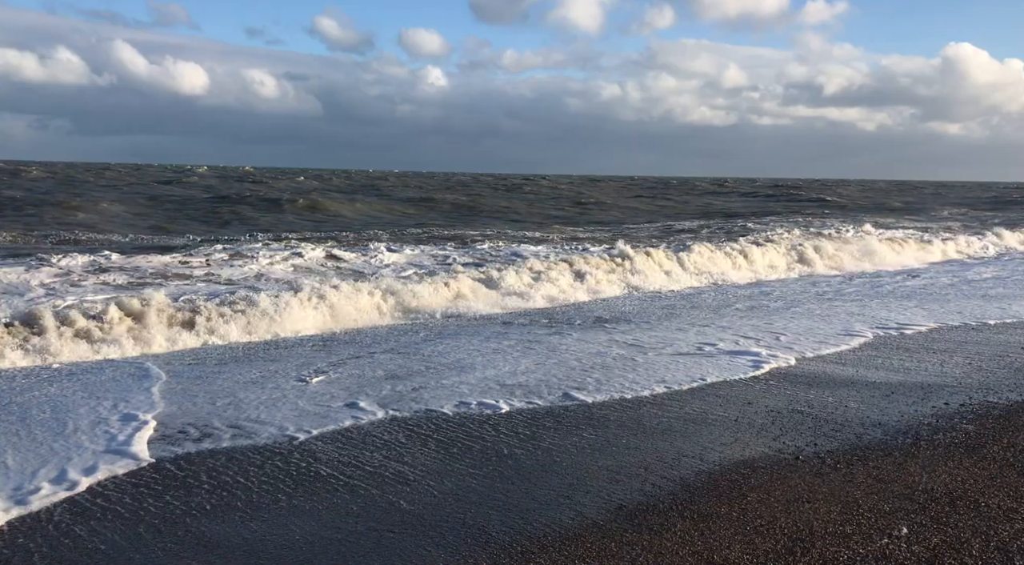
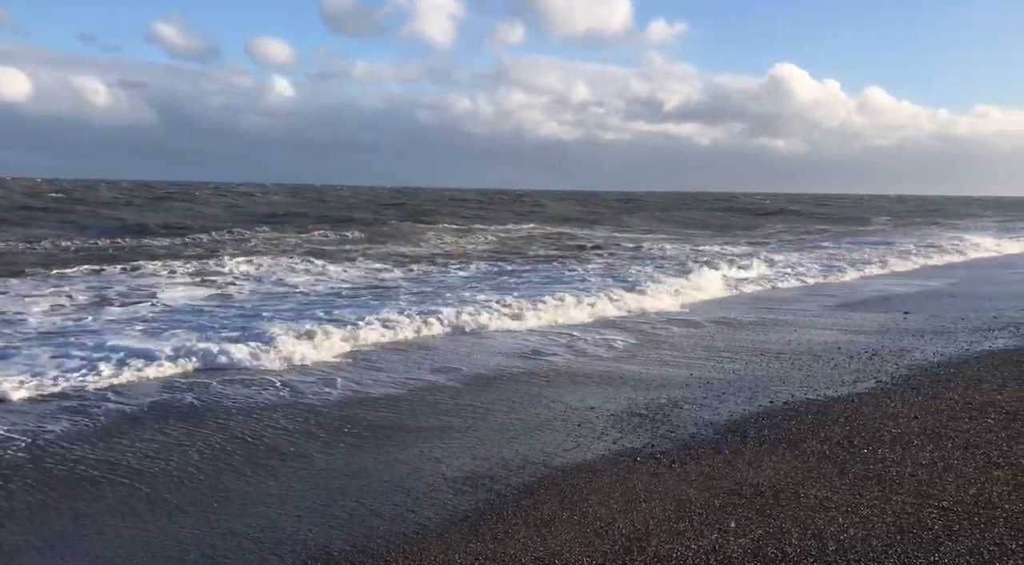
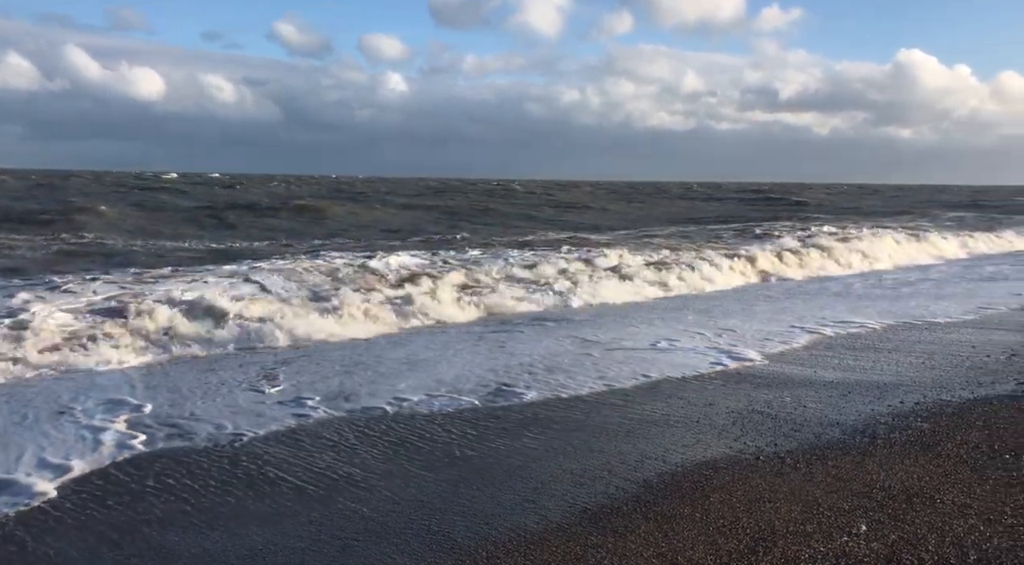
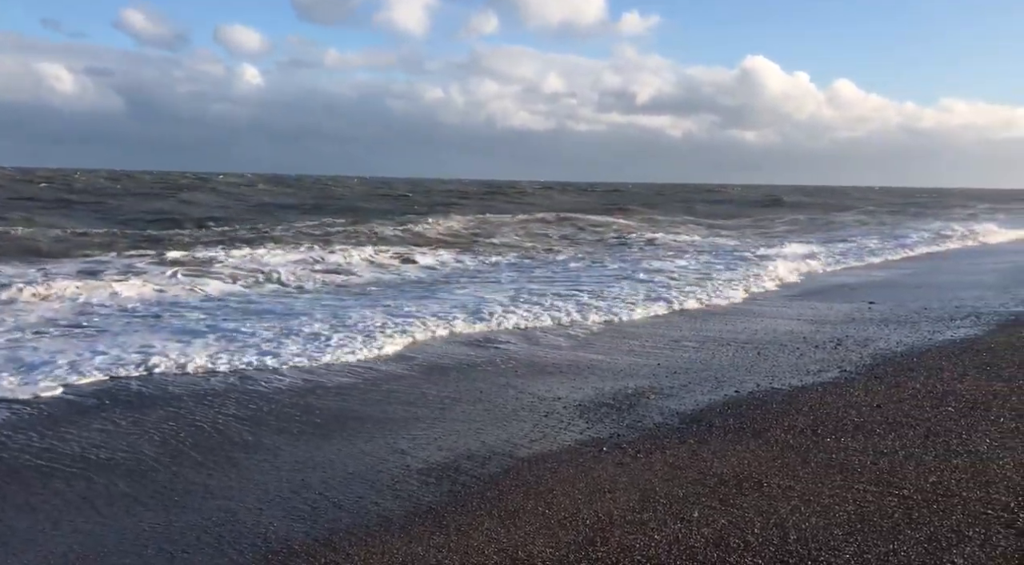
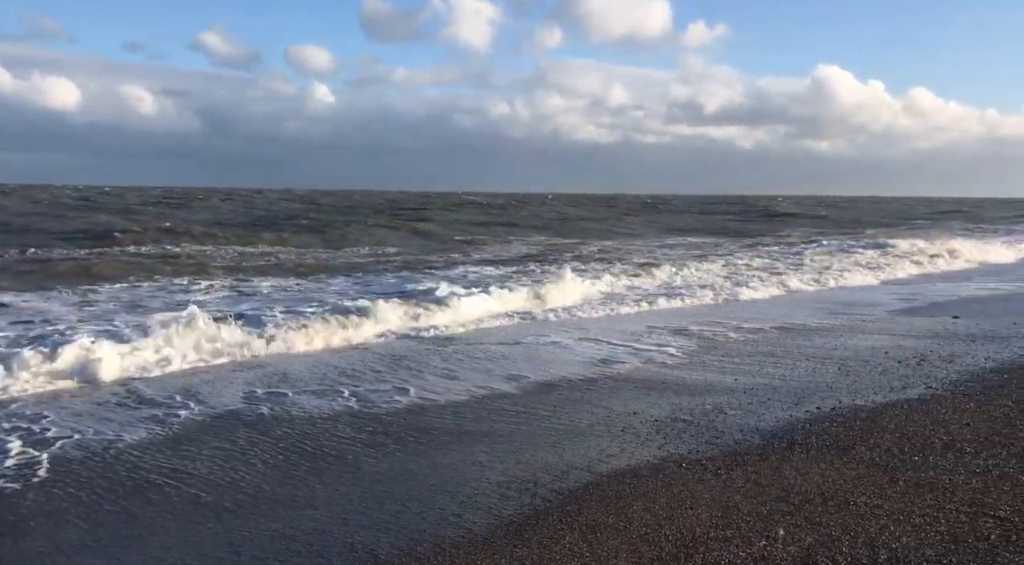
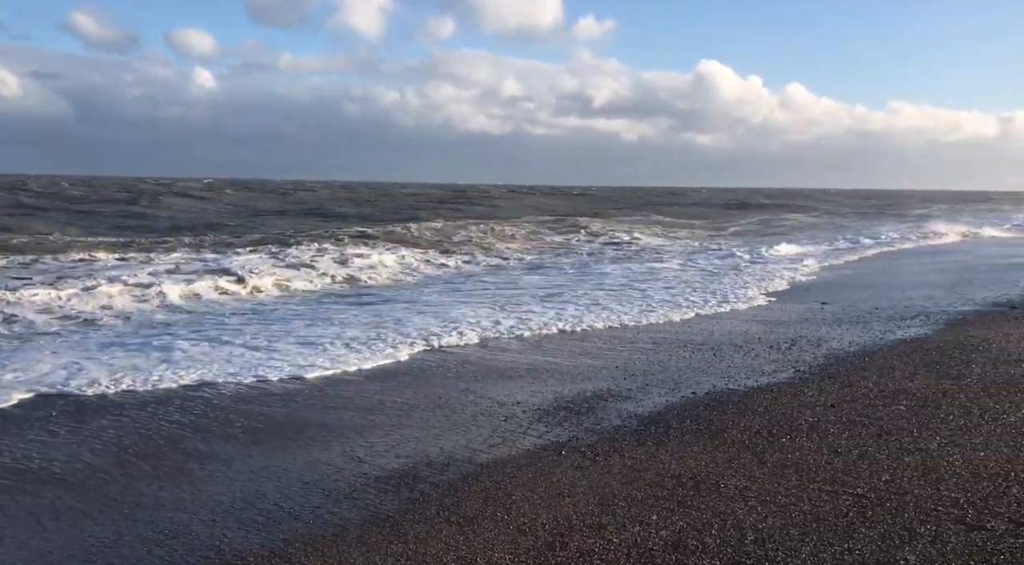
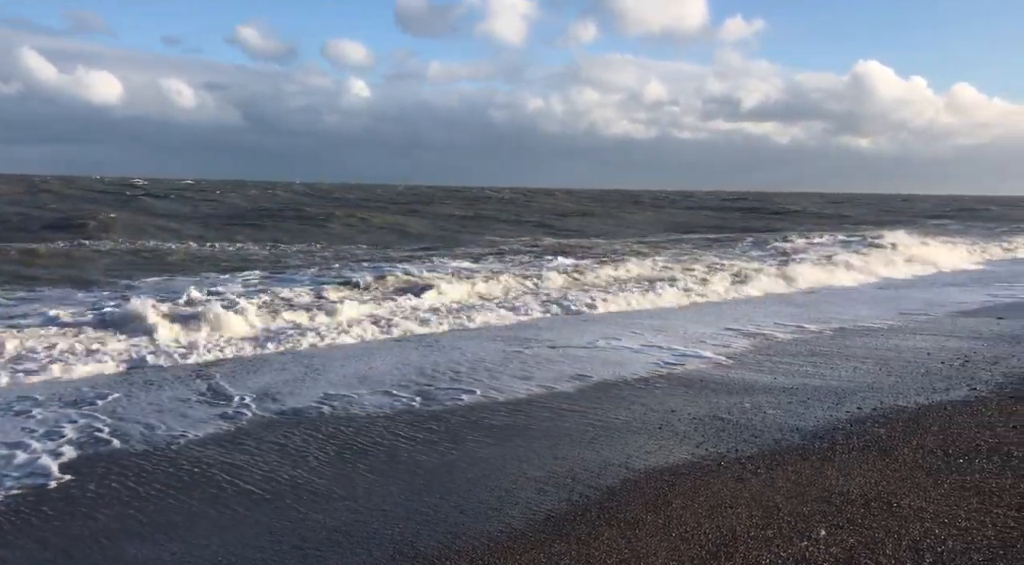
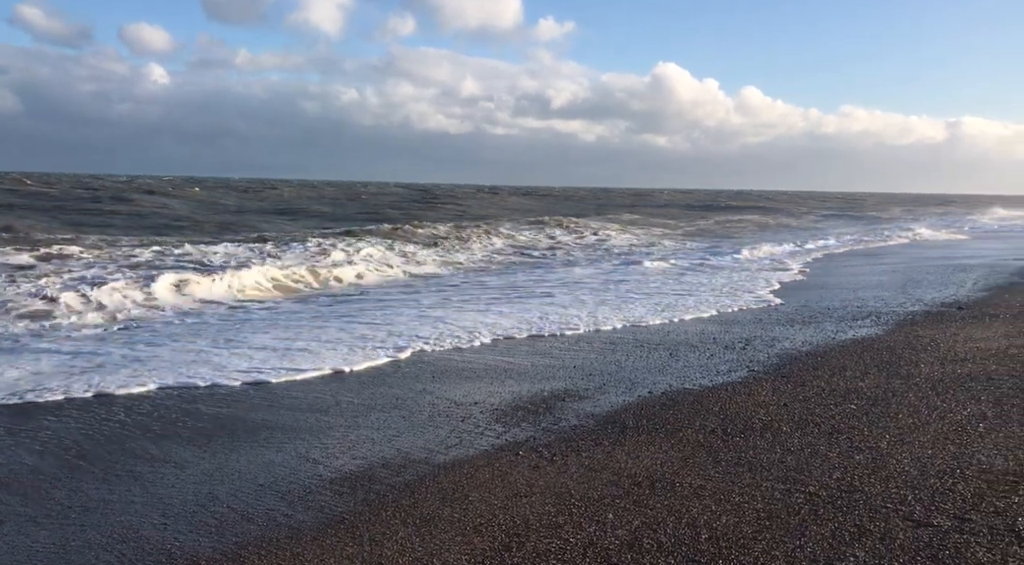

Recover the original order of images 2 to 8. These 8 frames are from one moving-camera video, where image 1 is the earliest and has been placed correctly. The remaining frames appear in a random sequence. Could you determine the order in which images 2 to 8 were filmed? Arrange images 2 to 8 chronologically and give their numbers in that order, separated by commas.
3, 7, 5, 2, 4, 6, 8
